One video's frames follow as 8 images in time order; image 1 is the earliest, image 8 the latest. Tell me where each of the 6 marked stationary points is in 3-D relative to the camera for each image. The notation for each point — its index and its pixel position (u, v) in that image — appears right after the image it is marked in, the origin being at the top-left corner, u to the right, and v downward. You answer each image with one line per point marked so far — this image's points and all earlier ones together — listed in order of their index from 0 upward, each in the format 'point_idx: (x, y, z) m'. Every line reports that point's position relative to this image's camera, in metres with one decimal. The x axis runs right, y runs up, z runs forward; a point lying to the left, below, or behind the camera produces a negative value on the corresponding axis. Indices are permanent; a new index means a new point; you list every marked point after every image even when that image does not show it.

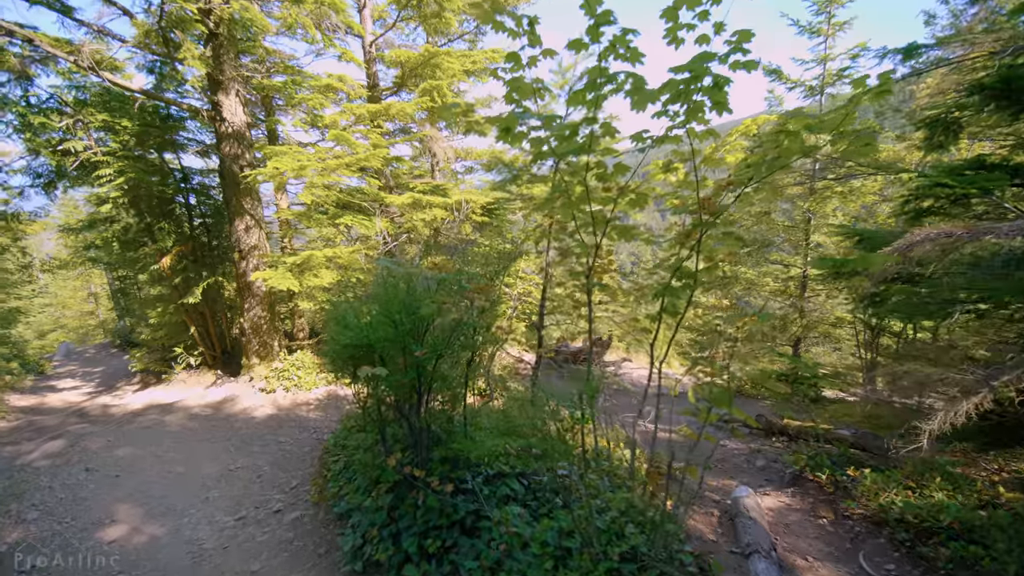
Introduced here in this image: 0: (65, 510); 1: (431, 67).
0: (-3.8, -1.9, +4.3) m
1: (-1.2, +3.2, +7.2) m
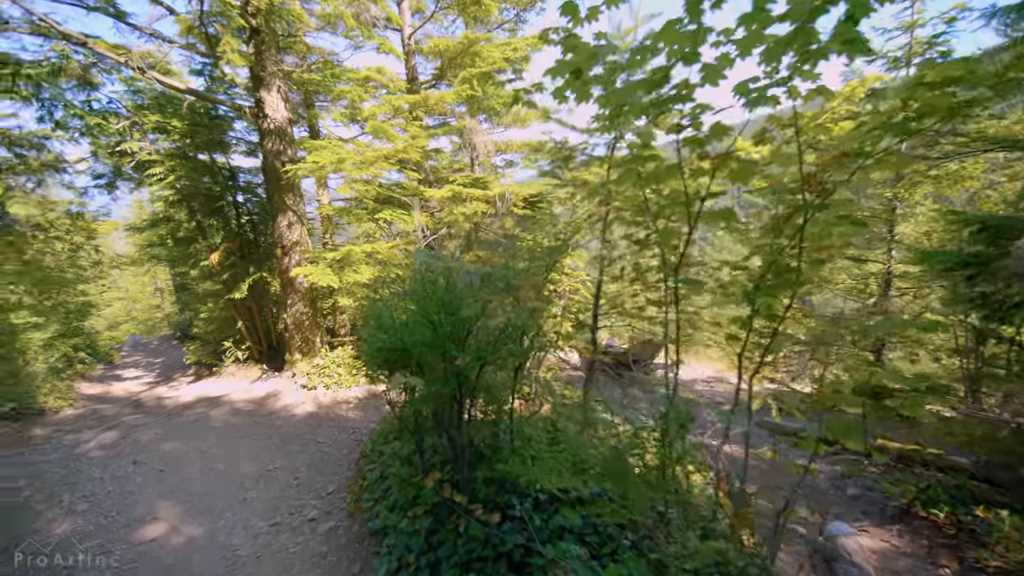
0: (-3.5, -1.8, +4.3) m
1: (-0.6, +3.2, +6.9) m
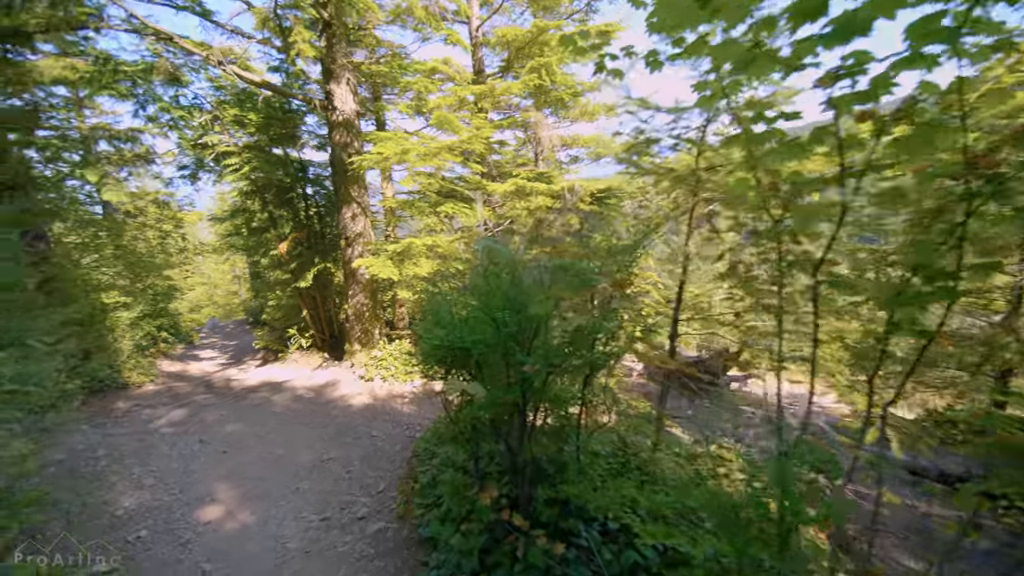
0: (-3.0, -1.7, +4.4) m
1: (+0.4, +3.2, +6.7) m
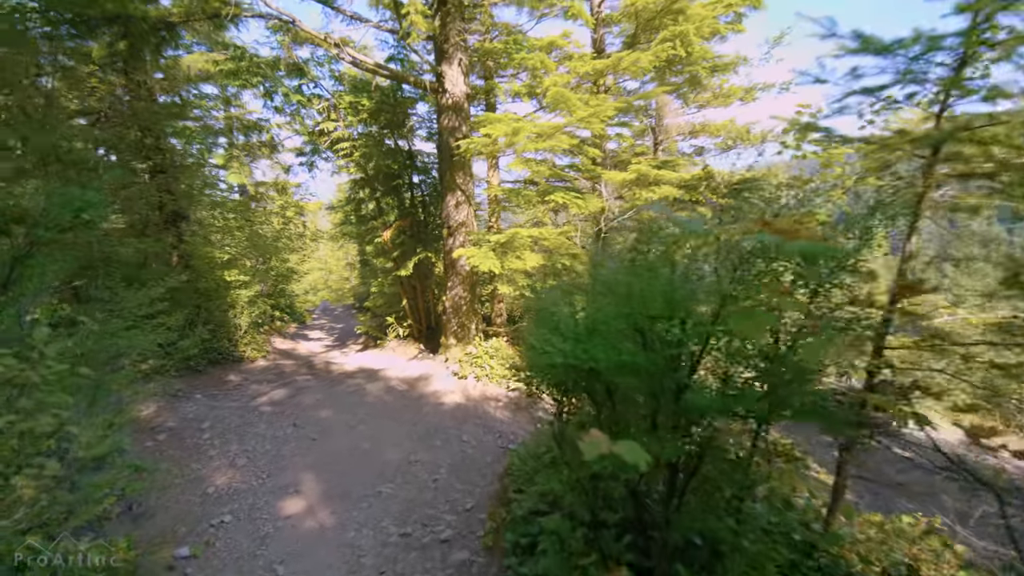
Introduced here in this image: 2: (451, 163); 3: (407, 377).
0: (-2.1, -1.5, +4.3) m
1: (+1.9, +3.2, +5.9) m
2: (-0.8, +1.6, +6.5) m
3: (-1.3, -1.1, +6.4) m
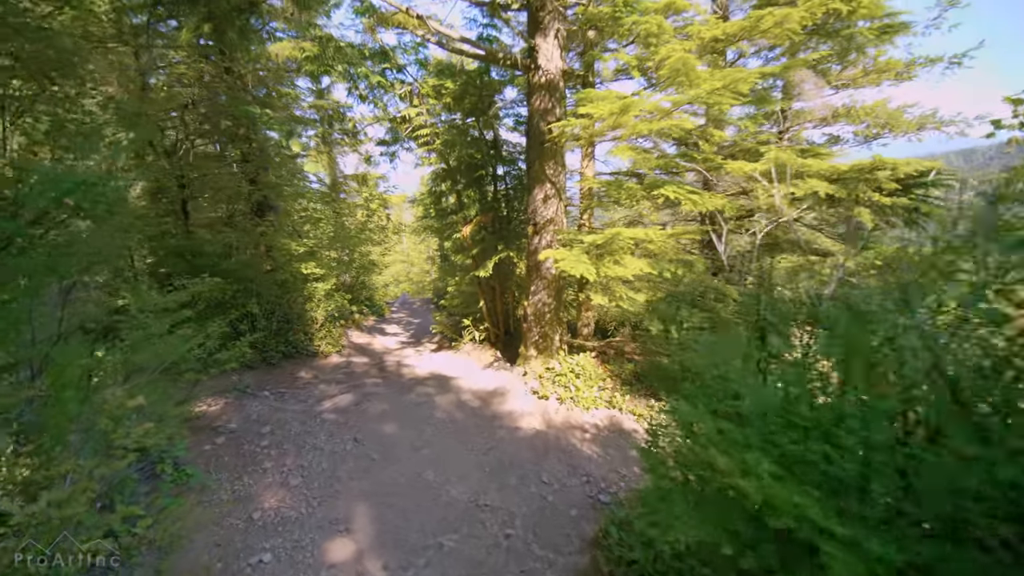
0: (-1.5, -1.5, +3.8) m
1: (+2.9, +3.0, +4.7) m
2: (+0.3, +1.6, +5.7) m
3: (-0.4, -1.2, +5.7) m
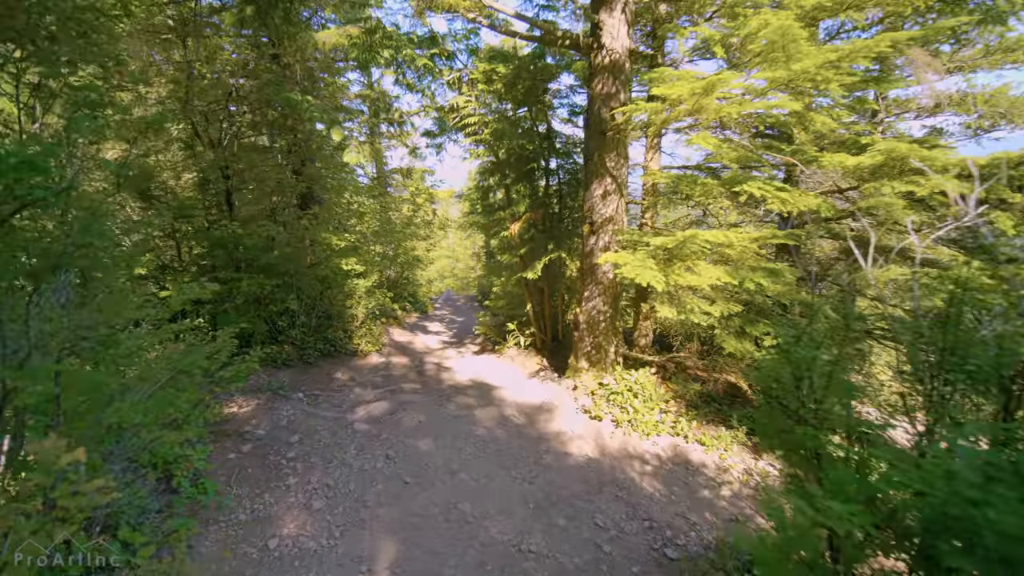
0: (-1.1, -1.5, +3.4) m
1: (+3.5, +2.8, +3.8) m
2: (+0.9, +1.5, +5.2) m
3: (+0.1, -1.2, +5.2) m
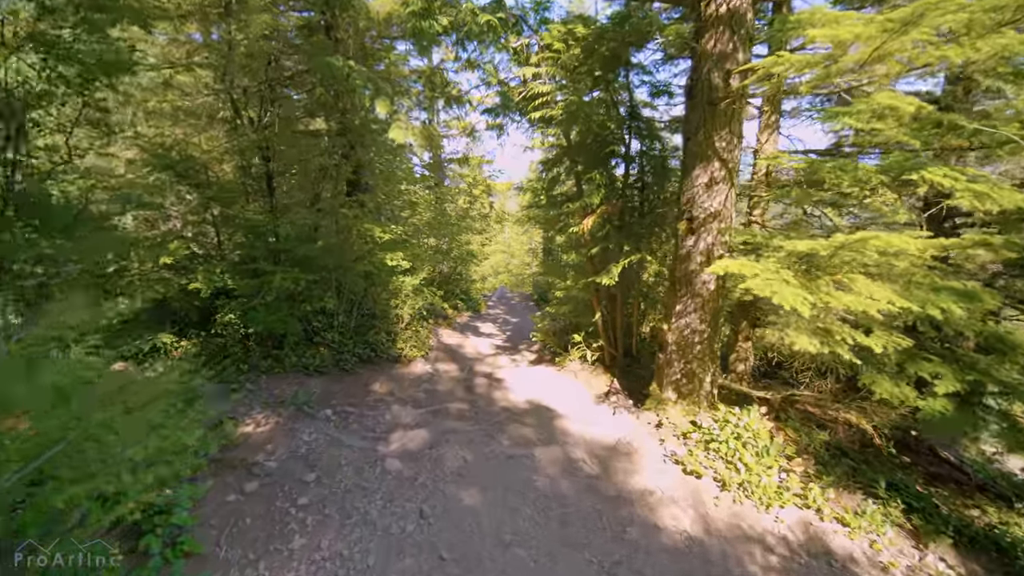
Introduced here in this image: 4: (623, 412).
0: (-0.8, -1.6, +2.5) m
1: (+4.0, +2.6, +2.4) m
2: (+1.6, +1.4, +4.0) m
3: (+0.7, -1.3, +4.2) m
4: (+1.1, -1.2, +4.8) m
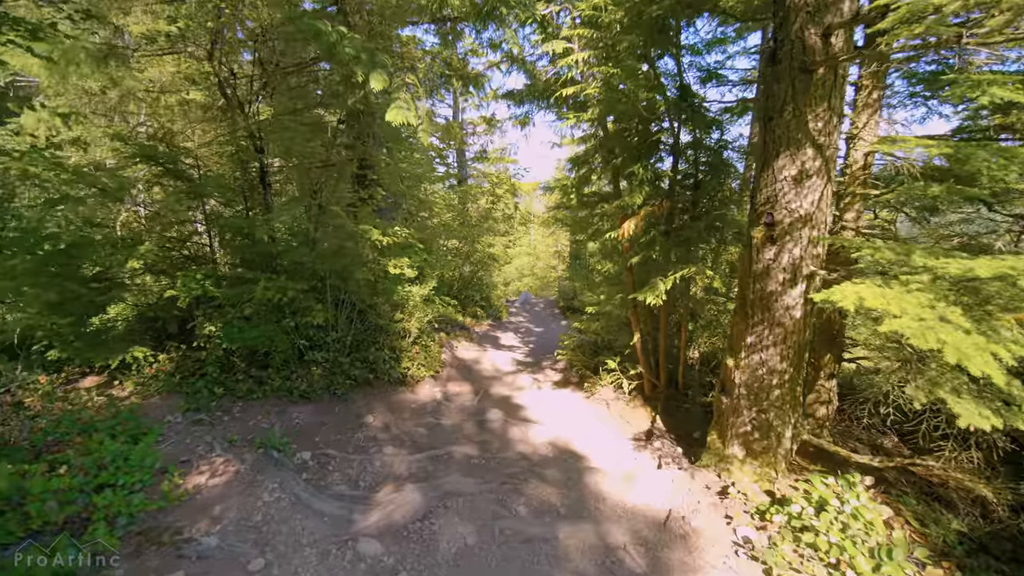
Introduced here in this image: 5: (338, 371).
0: (-0.7, -1.7, +1.6) m
1: (+4.1, +2.4, +1.3) m
2: (+1.7, +1.2, +3.0) m
3: (+0.8, -1.5, +3.2) m
4: (+1.2, -1.4, +3.8) m
5: (-1.8, -0.9, +5.3) m
